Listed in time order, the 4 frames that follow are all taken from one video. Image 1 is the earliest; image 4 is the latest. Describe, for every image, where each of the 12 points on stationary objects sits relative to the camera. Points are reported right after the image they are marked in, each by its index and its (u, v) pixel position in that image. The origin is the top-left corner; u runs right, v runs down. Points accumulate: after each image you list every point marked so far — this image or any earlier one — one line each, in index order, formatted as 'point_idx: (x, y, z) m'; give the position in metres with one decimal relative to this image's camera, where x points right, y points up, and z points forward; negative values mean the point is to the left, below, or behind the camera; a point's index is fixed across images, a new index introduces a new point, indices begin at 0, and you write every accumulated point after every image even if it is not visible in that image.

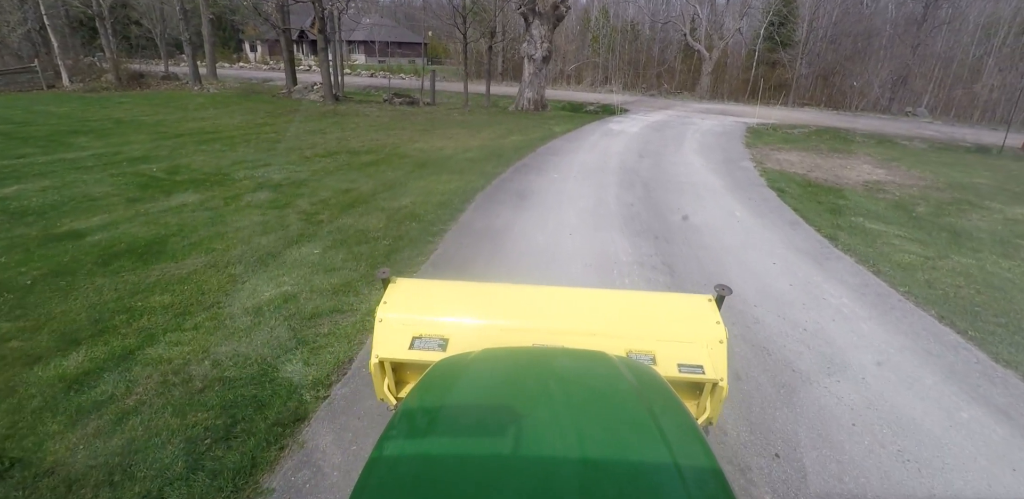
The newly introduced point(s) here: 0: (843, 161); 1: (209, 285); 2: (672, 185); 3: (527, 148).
0: (+8.2, +2.2, +13.2) m
1: (-2.8, -0.3, +5.0) m
2: (+2.7, +1.1, +9.1) m
3: (+0.3, +2.5, +12.9) m
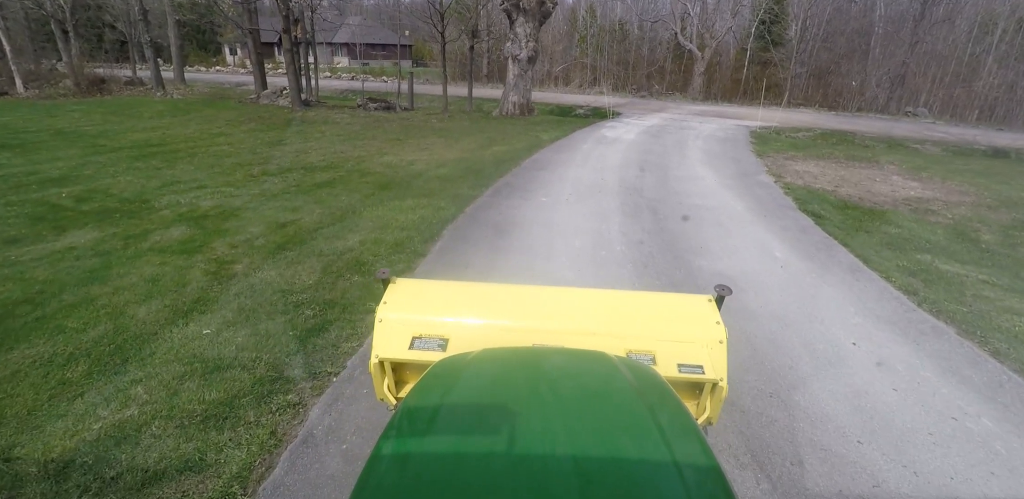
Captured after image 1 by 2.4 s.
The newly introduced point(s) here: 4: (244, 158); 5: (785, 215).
0: (+7.8, +1.7, +11.7) m
1: (-3.0, -1.0, +3.3) m
2: (+2.4, +0.6, +7.5) m
3: (-0.1, +1.9, +11.2) m
4: (-6.2, +2.1, +12.4) m
5: (+3.8, +0.5, +7.4) m
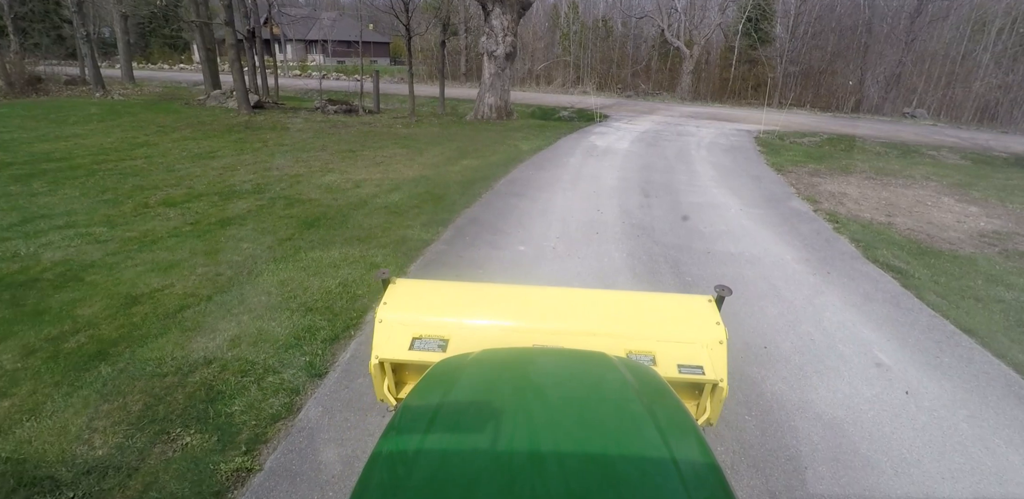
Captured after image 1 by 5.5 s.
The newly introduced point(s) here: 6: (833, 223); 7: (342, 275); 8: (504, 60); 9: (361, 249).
0: (+7.3, +1.1, +9.8) m
1: (-3.2, -1.7, +1.0) m
2: (+2.1, -0.1, +5.4) m
3: (-0.5, +1.2, +9.1) m
4: (-6.7, +1.3, +10.0) m
5: (+3.4, -0.2, +5.4) m
6: (+4.2, +0.4, +7.1) m
7: (-1.6, -0.2, +5.1) m
8: (-0.3, +6.2, +17.5) m
9: (-1.6, 0.0, +5.7) m
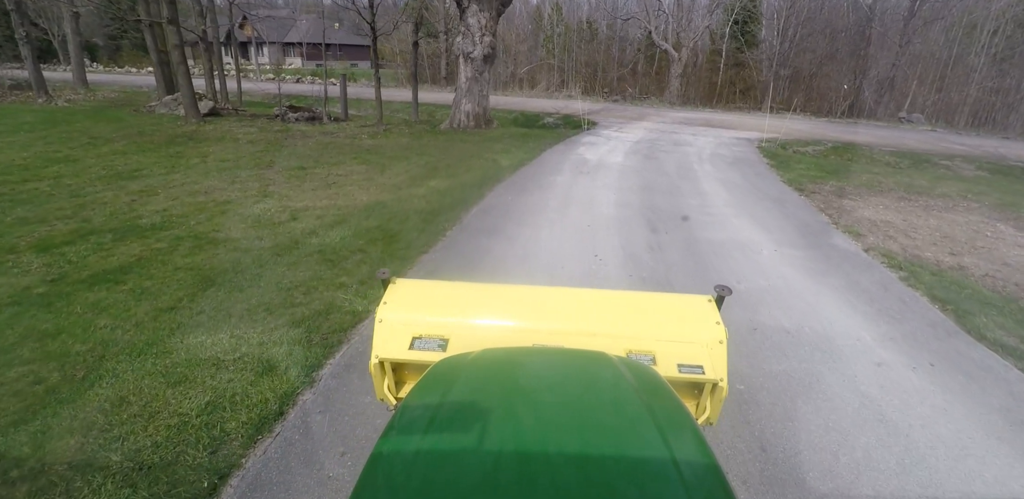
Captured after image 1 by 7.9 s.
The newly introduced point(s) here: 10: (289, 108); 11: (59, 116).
0: (+6.9, +0.5, +8.3) m
1: (-3.3, -2.3, -0.7) m
2: (+1.8, -0.7, +3.8) m
3: (-0.9, +0.5, +7.4) m
4: (-7.1, +0.7, +8.2) m
5: (+3.2, -0.8, +3.8) m
6: (+3.9, -0.2, +5.5) m
7: (-1.8, -0.8, +3.3) m
8: (-0.9, +5.6, +15.8) m
9: (-1.9, -0.6, +4.0) m
10: (-7.7, +4.8, +18.3) m
11: (-16.9, +5.0, +20.0) m
